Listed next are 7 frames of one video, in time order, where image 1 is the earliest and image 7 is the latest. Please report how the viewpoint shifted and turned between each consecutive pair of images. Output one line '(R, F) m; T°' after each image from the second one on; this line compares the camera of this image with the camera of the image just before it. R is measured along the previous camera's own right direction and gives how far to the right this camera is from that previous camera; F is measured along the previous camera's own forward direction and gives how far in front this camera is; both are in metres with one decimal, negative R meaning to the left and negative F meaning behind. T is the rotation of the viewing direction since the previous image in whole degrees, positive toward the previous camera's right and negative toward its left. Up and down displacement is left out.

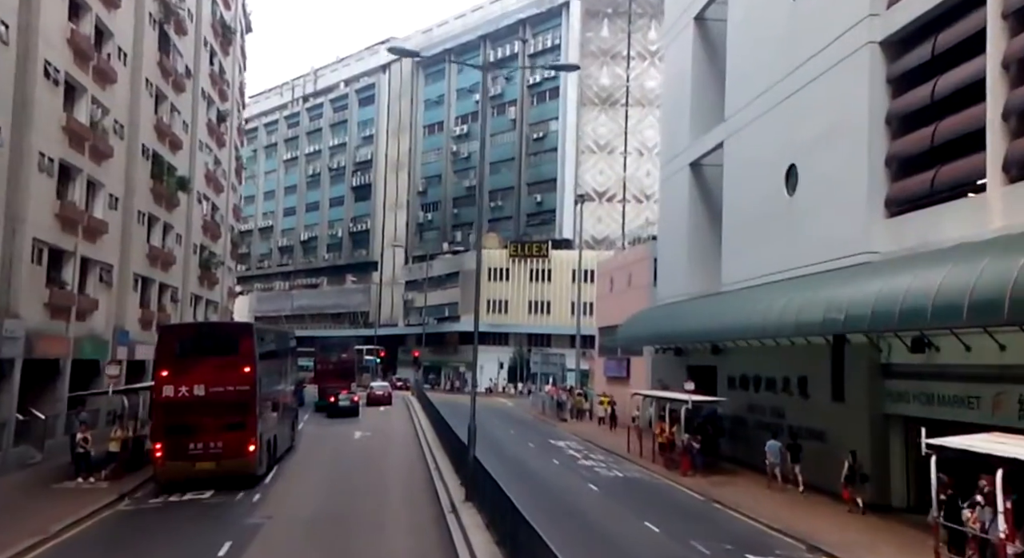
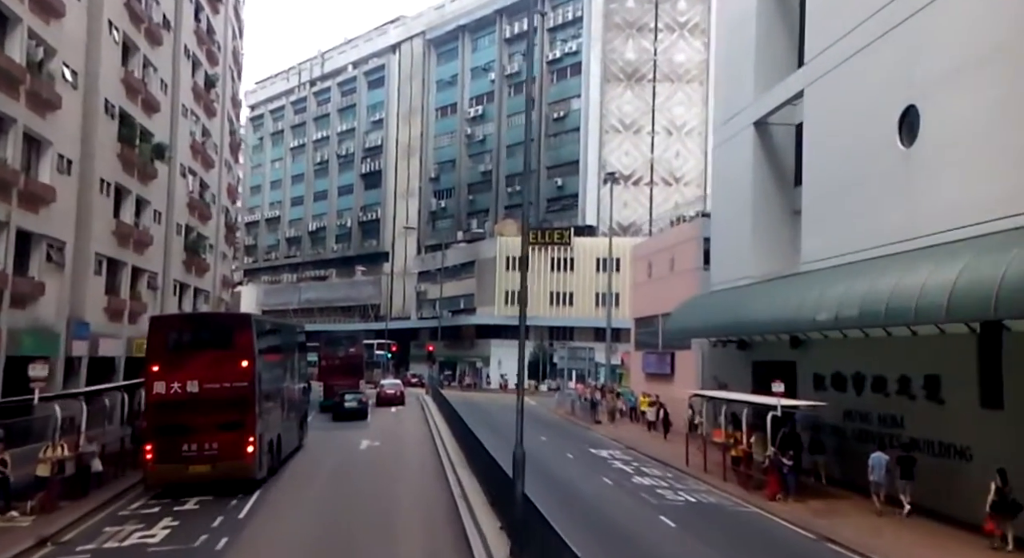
(-0.8, +5.6) m; -1°
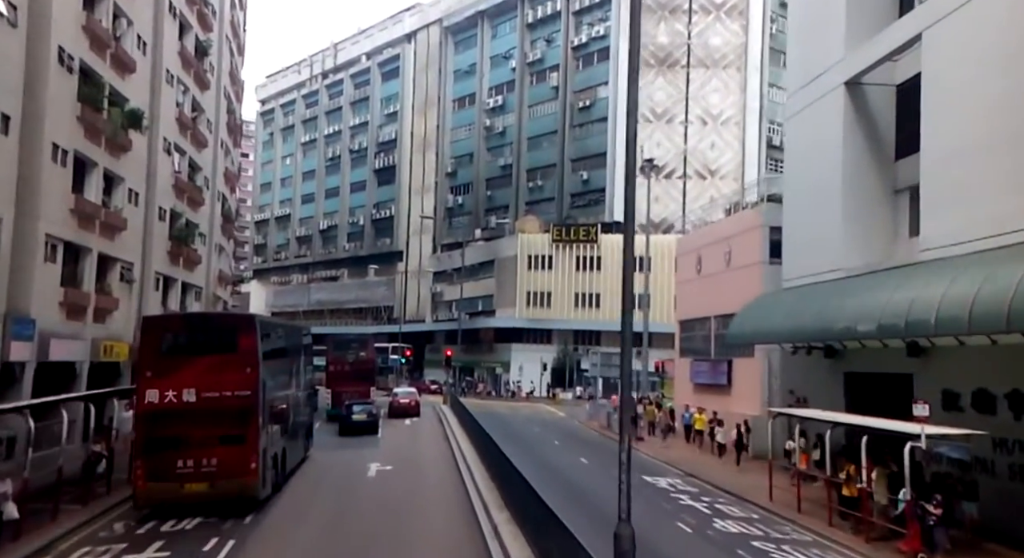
(-0.8, +5.3) m; -1°
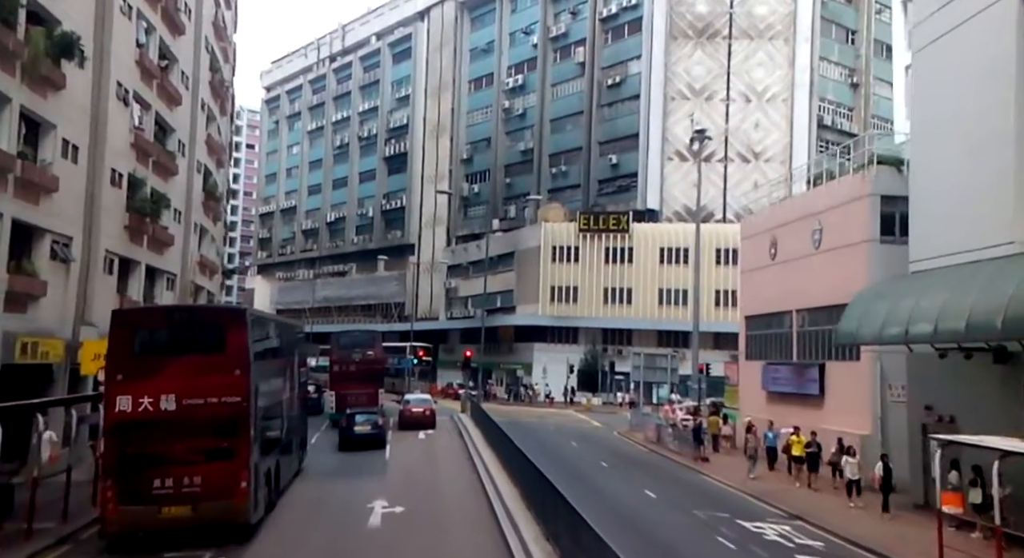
(-1.0, +6.7) m; -1°
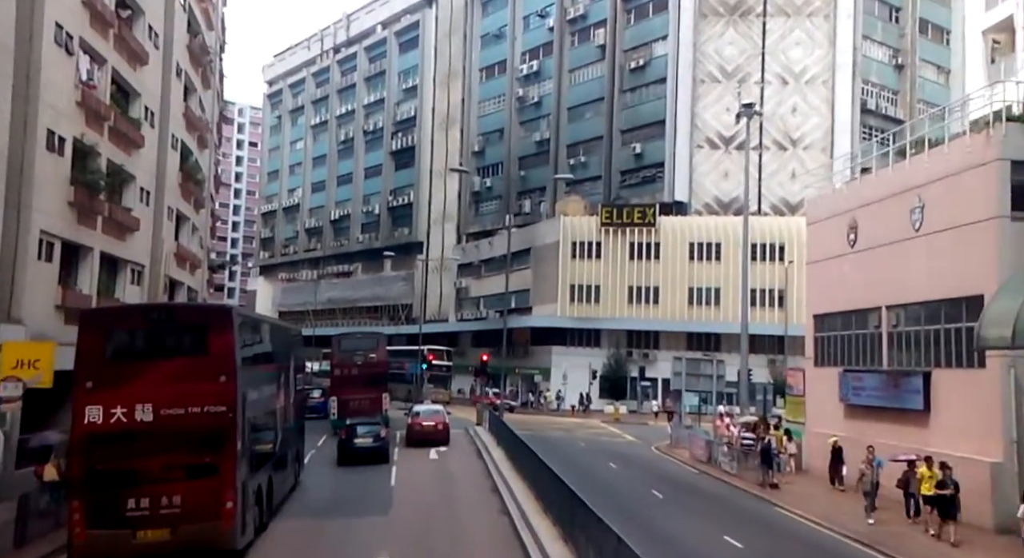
(-0.7, +5.2) m; -1°
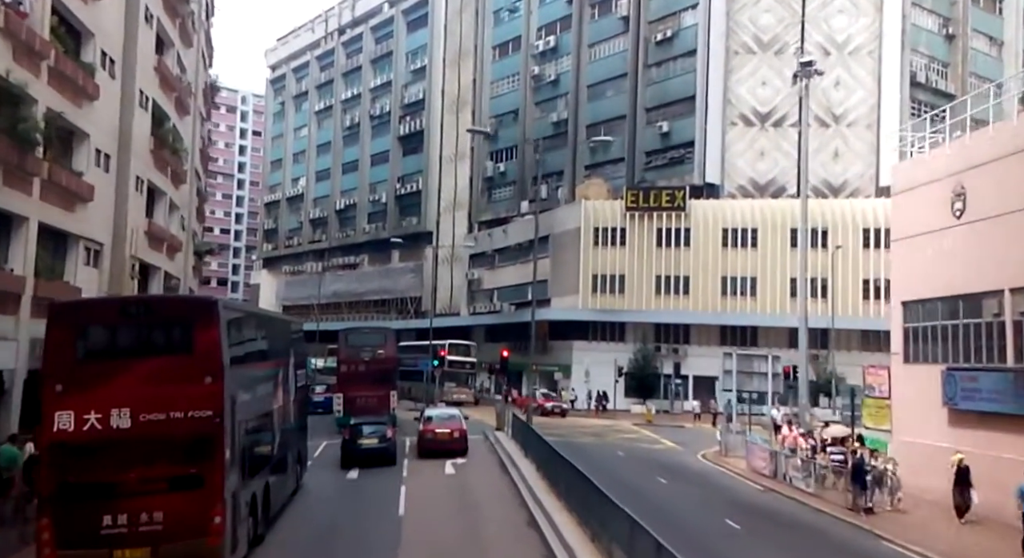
(-0.7, +4.8) m; -1°
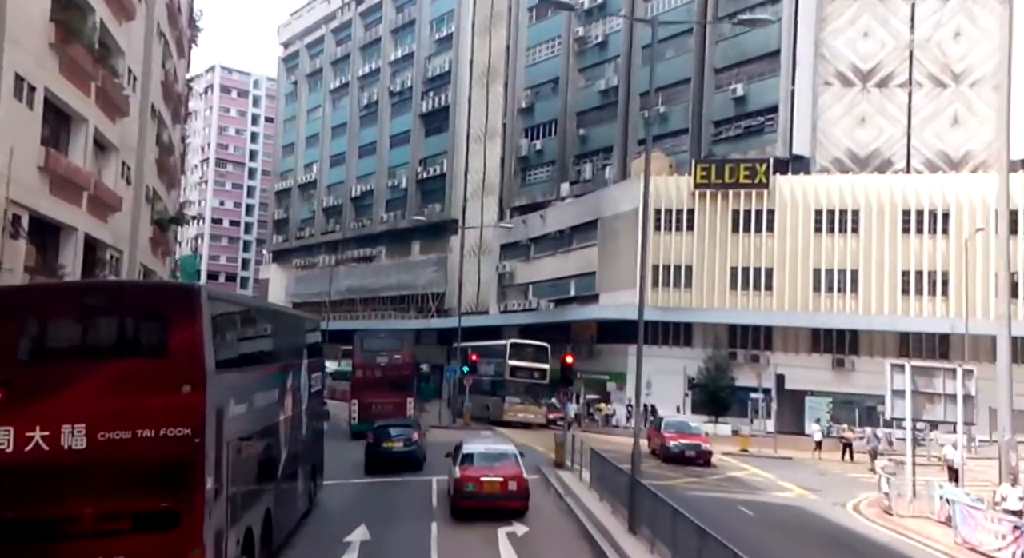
(-1.5, +9.8) m; -1°
